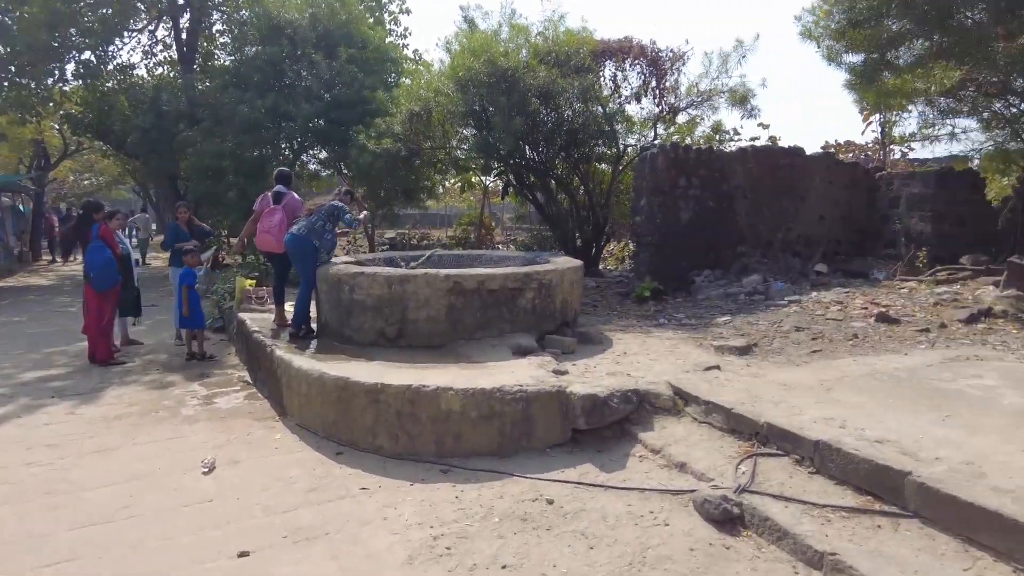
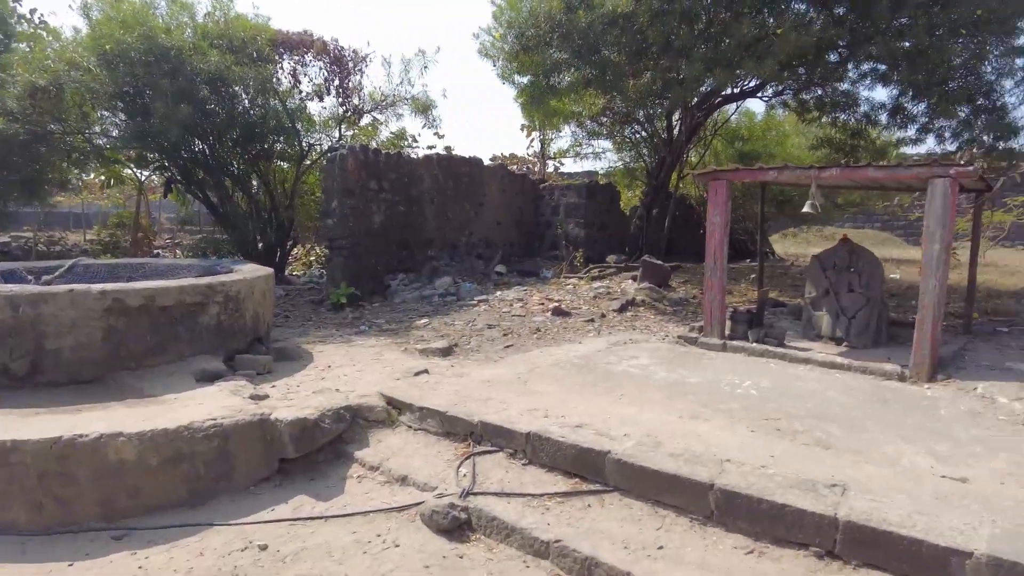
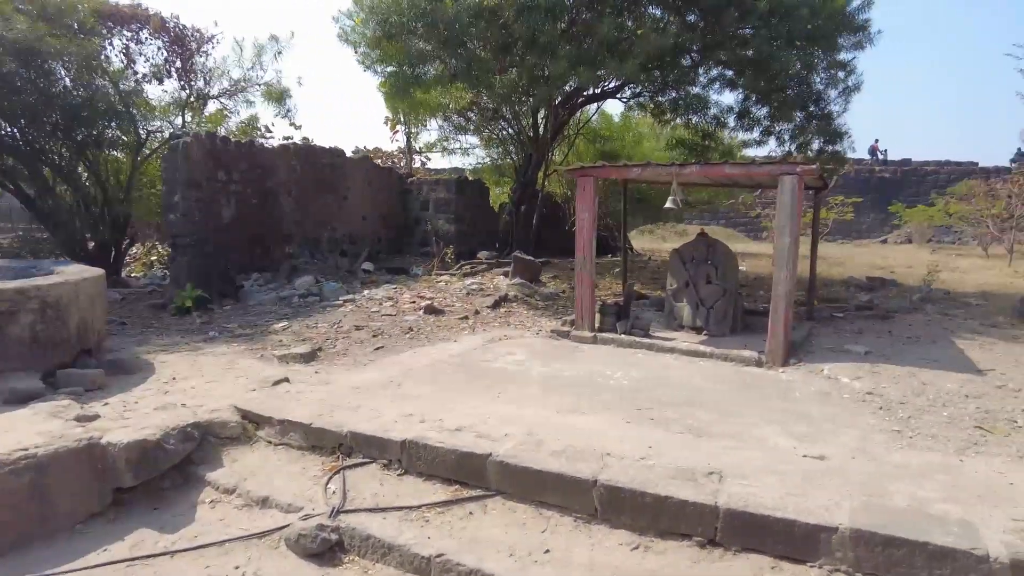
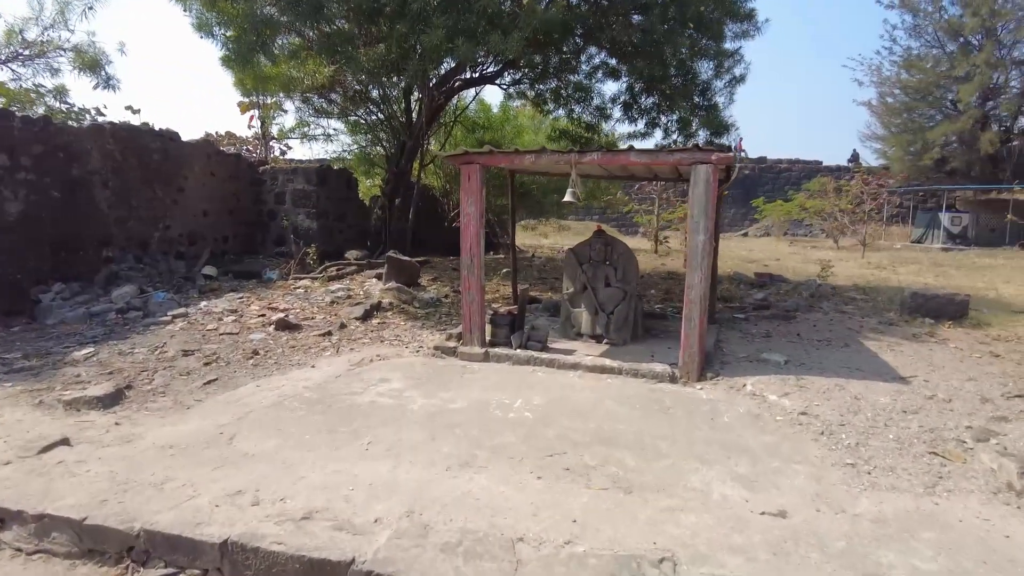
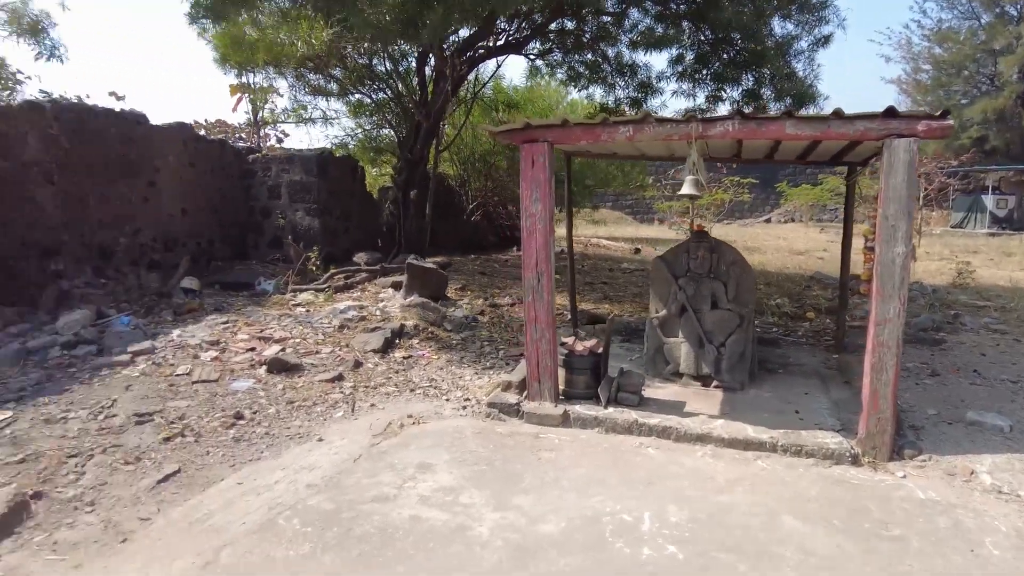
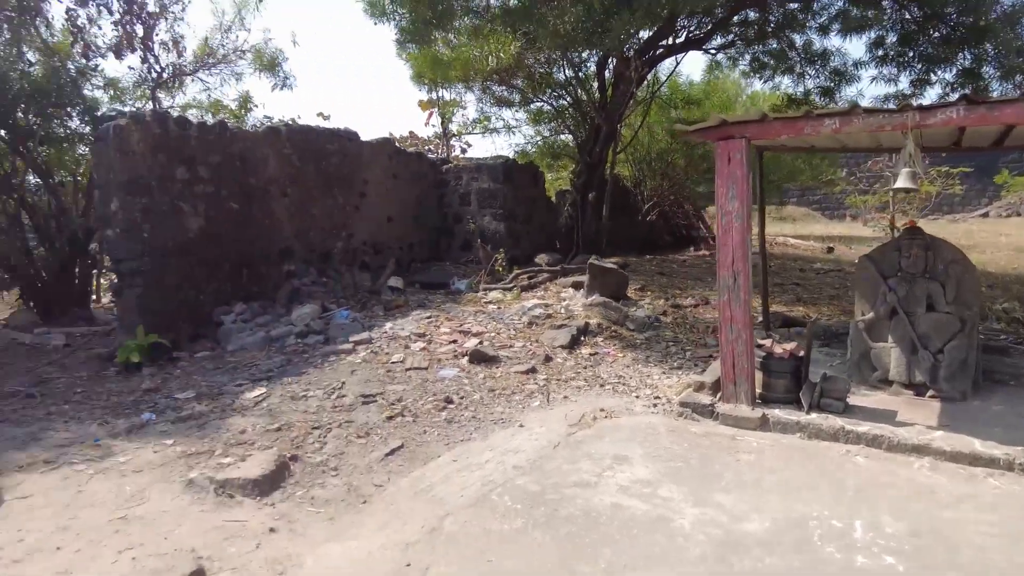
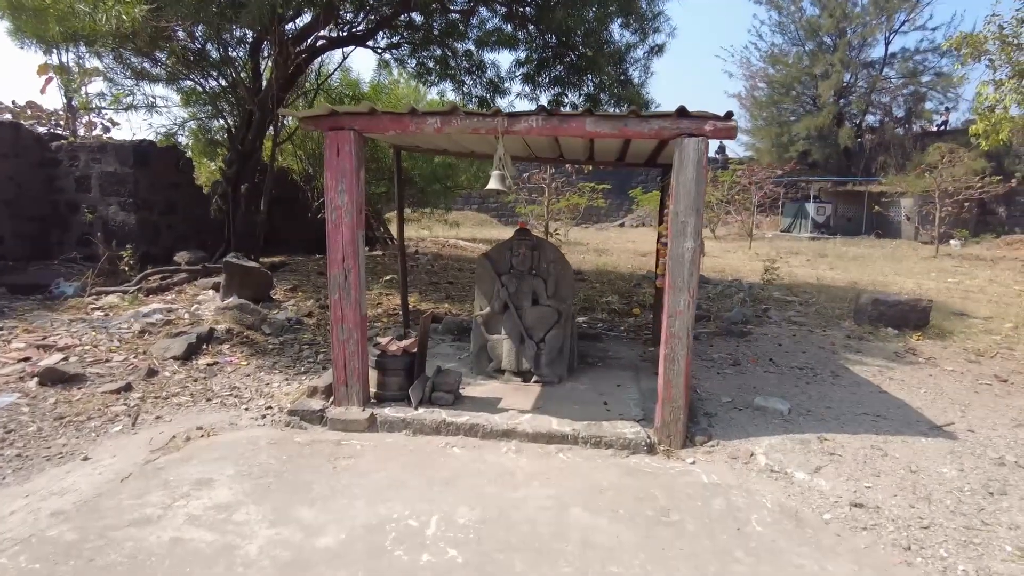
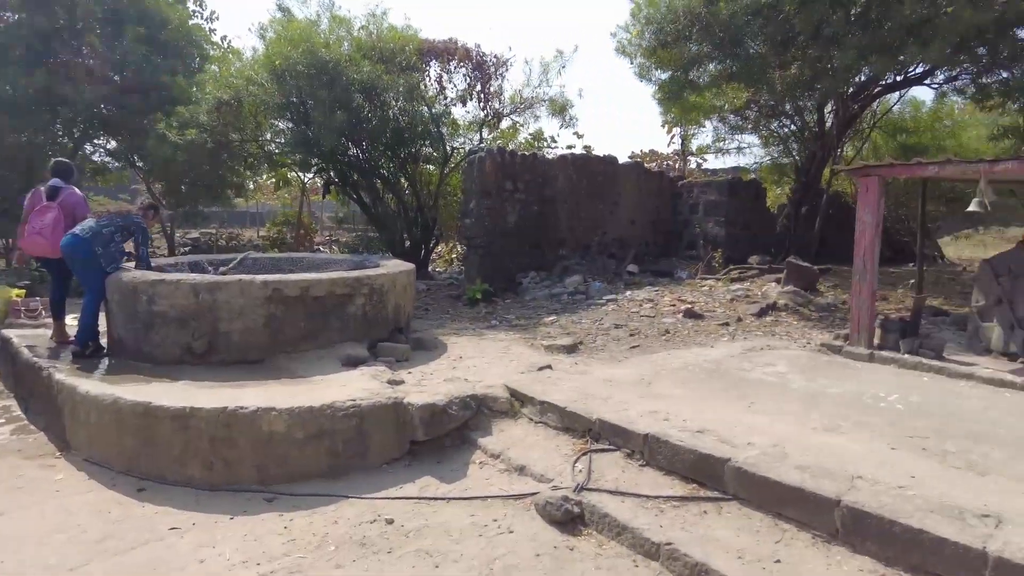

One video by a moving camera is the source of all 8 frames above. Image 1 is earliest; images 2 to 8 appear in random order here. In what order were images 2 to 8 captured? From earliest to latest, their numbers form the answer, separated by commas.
8, 2, 3, 4, 7, 5, 6
